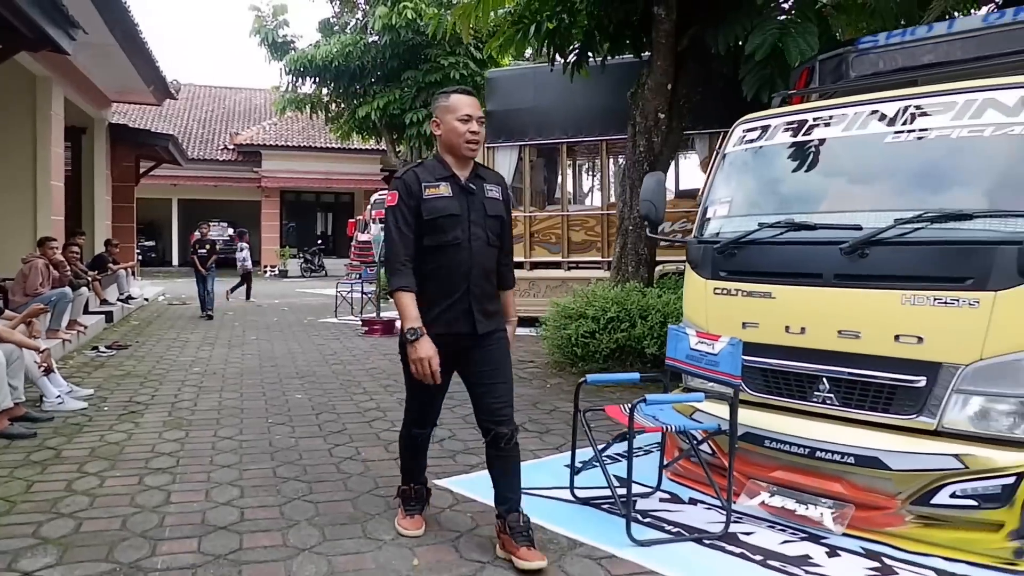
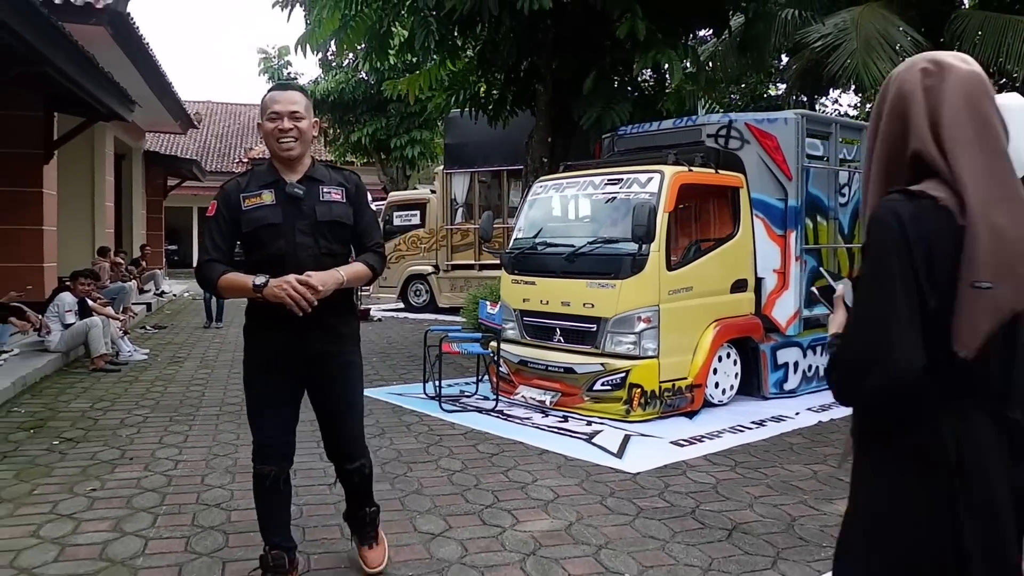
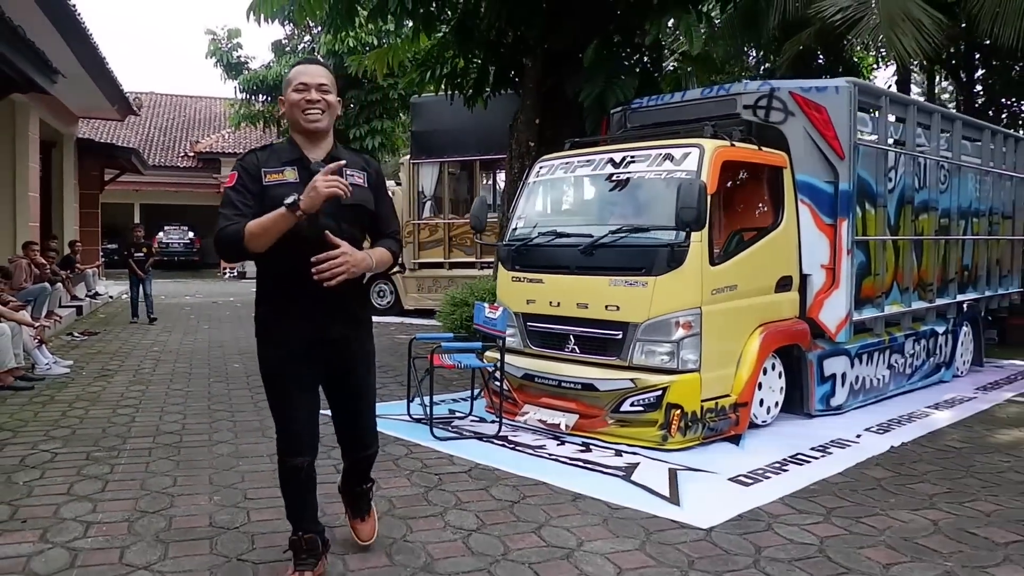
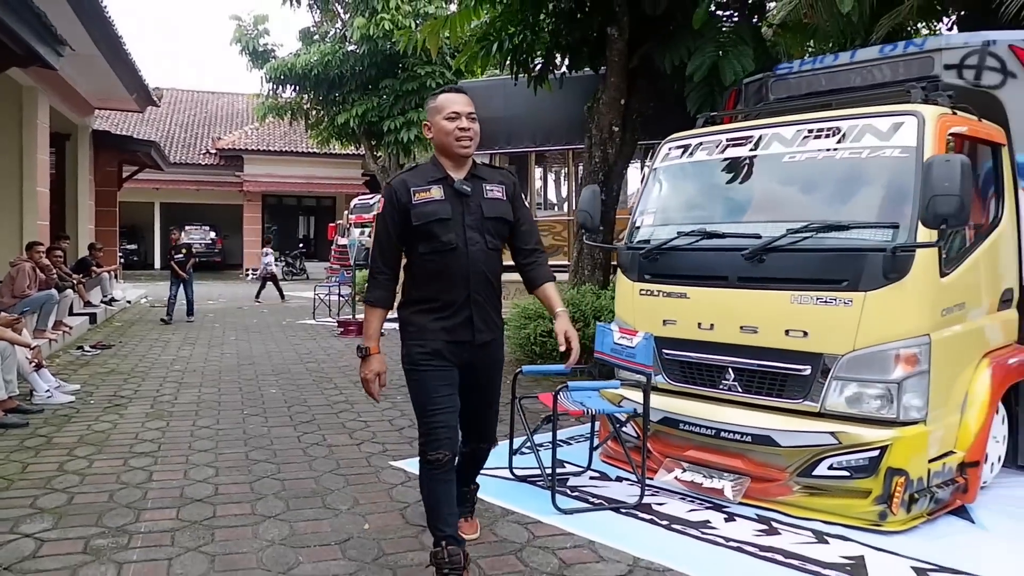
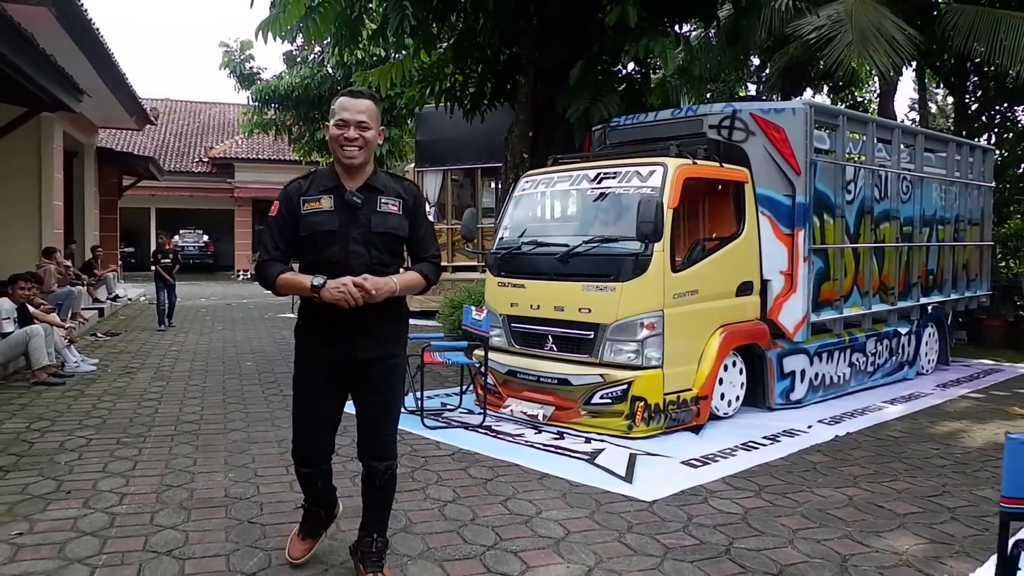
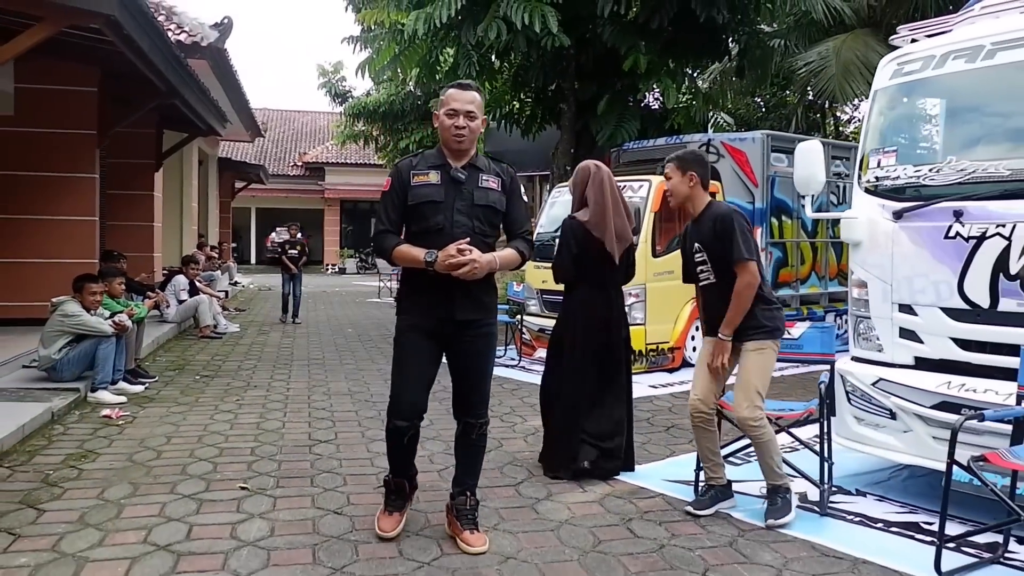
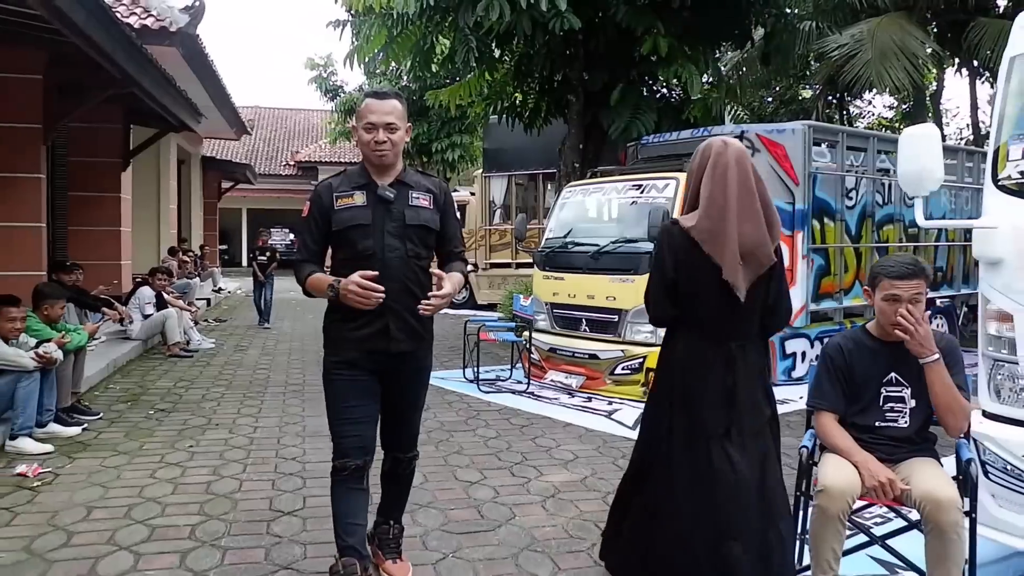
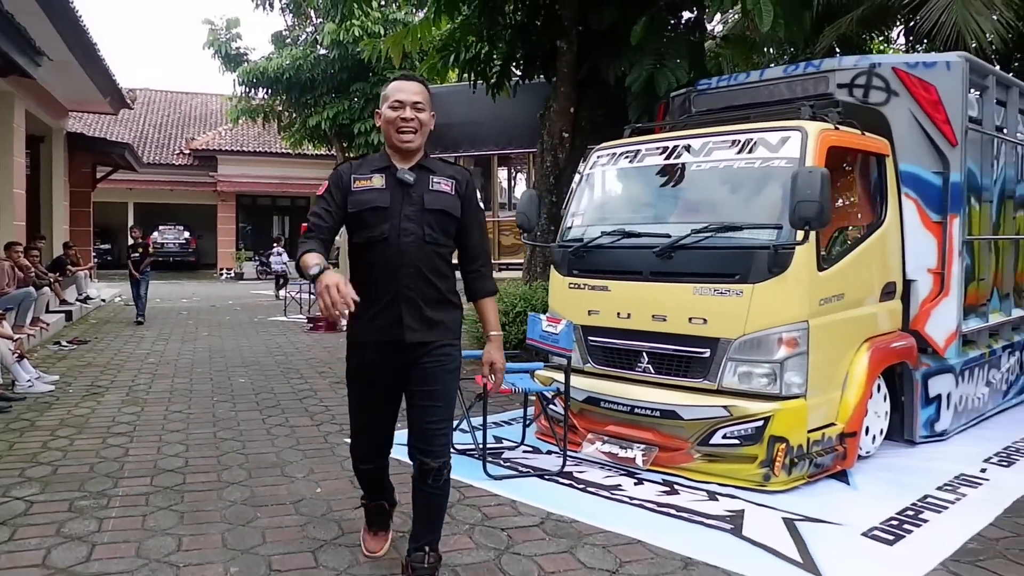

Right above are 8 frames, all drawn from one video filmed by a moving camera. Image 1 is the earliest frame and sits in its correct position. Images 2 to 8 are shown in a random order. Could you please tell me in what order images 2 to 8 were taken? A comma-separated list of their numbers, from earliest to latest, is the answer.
4, 8, 3, 5, 2, 7, 6
